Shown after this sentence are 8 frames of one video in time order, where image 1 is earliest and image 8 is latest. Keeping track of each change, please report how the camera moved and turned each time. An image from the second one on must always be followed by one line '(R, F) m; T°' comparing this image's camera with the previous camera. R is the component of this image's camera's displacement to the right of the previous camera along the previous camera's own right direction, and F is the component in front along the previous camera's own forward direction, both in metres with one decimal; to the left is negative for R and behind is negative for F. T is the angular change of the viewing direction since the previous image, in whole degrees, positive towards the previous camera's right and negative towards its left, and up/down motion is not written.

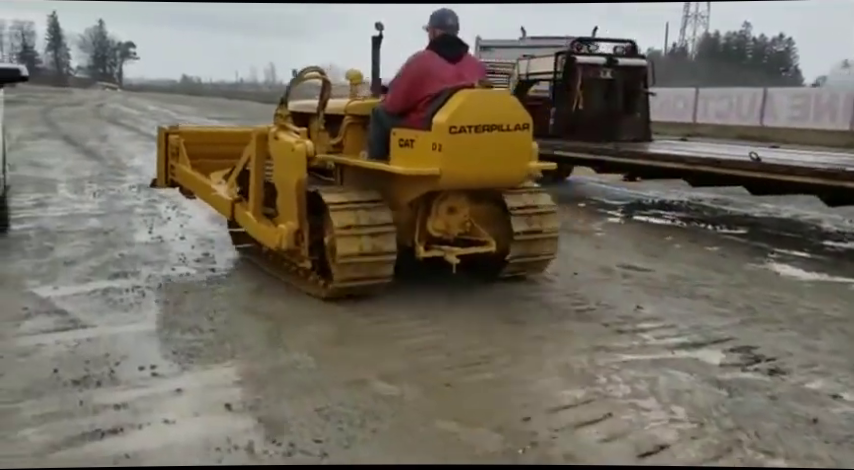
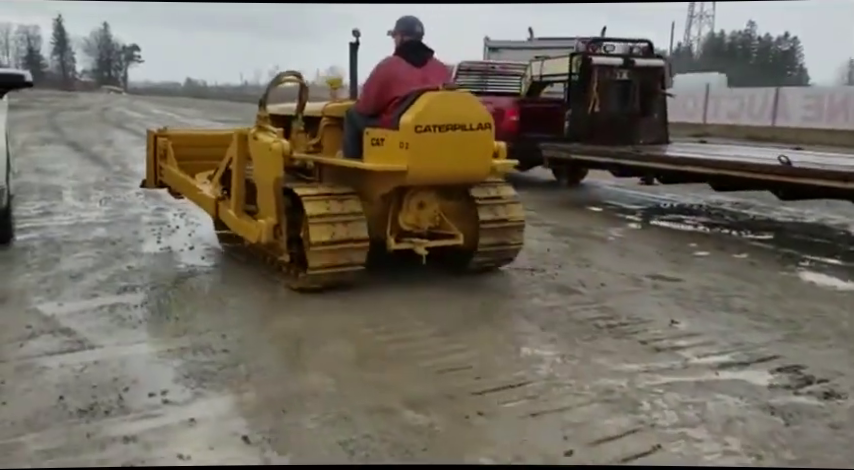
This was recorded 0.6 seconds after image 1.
(-0.1, +0.2) m; 0°
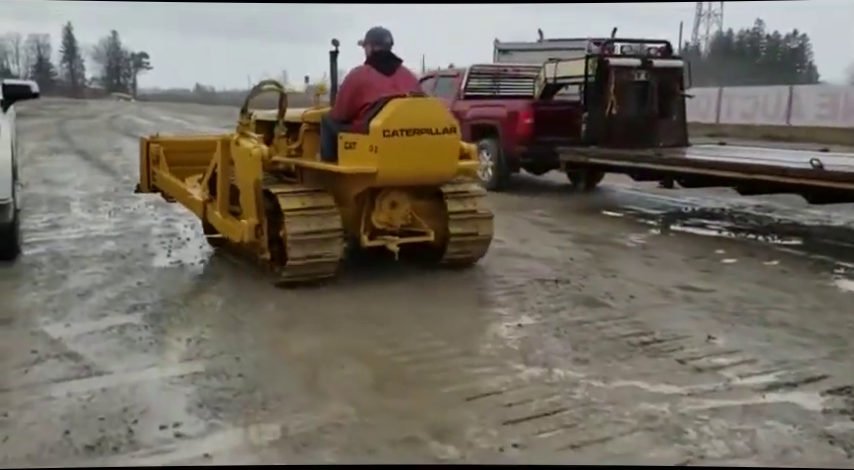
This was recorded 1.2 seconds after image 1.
(-0.1, +0.2) m; -1°
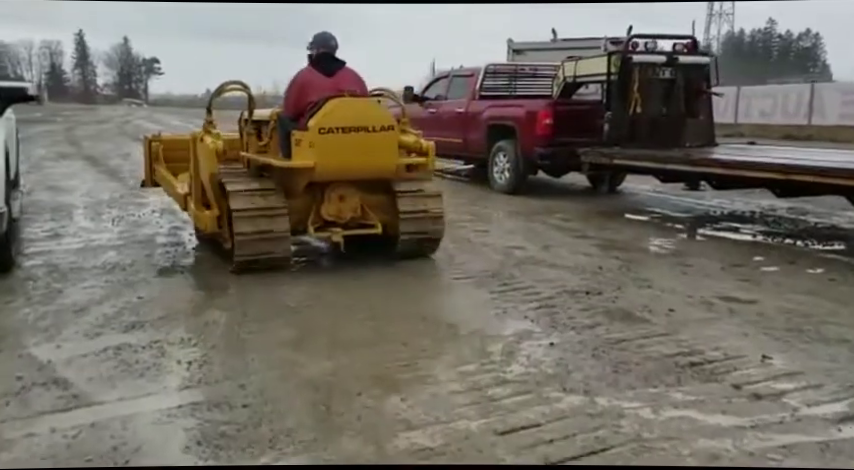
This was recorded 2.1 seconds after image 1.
(-0.1, +0.4) m; -1°
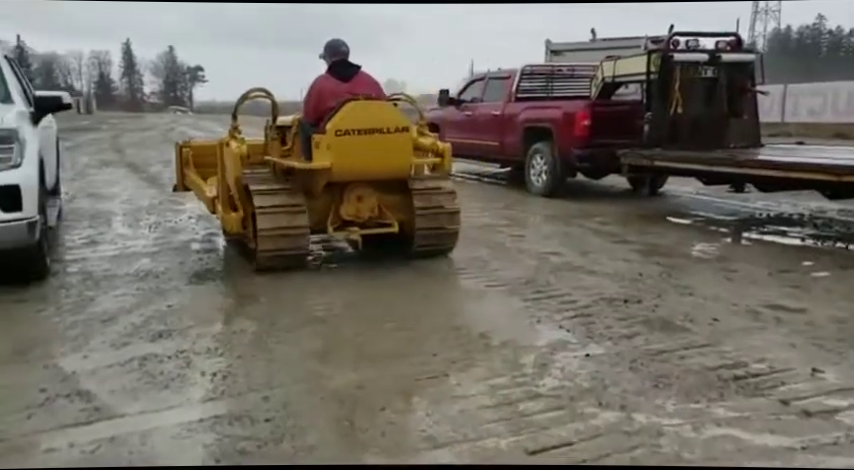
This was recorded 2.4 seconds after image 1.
(+0.1, +0.1) m; -3°
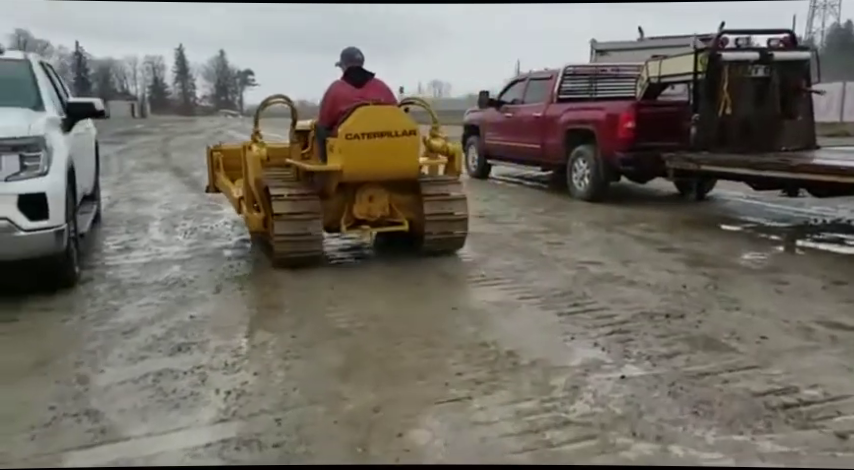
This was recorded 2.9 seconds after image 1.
(+0.1, +0.2) m; -4°
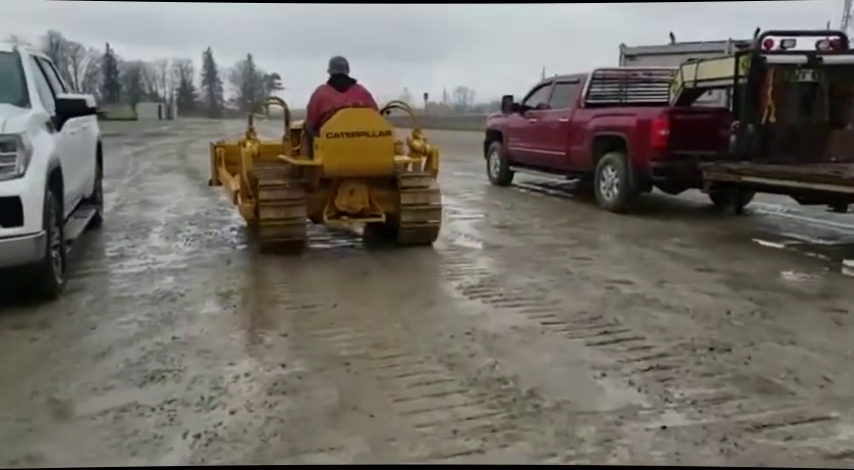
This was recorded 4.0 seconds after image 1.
(+0.1, +0.6) m; -2°
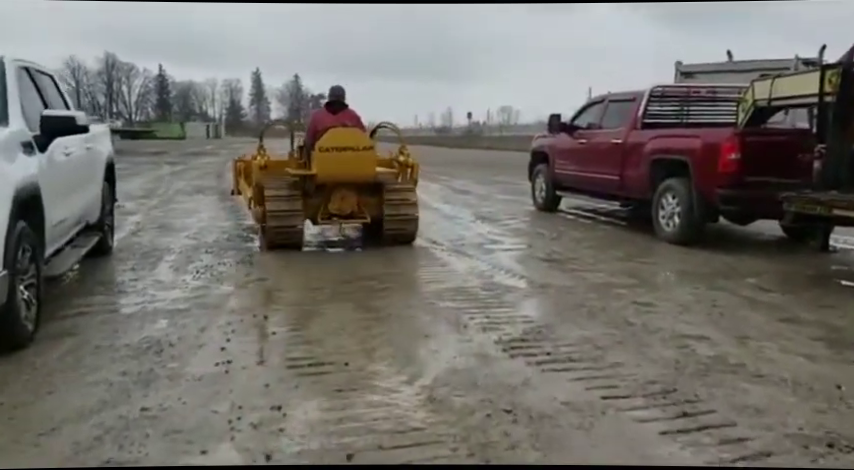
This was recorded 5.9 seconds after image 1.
(+0.1, +0.9) m; -3°
